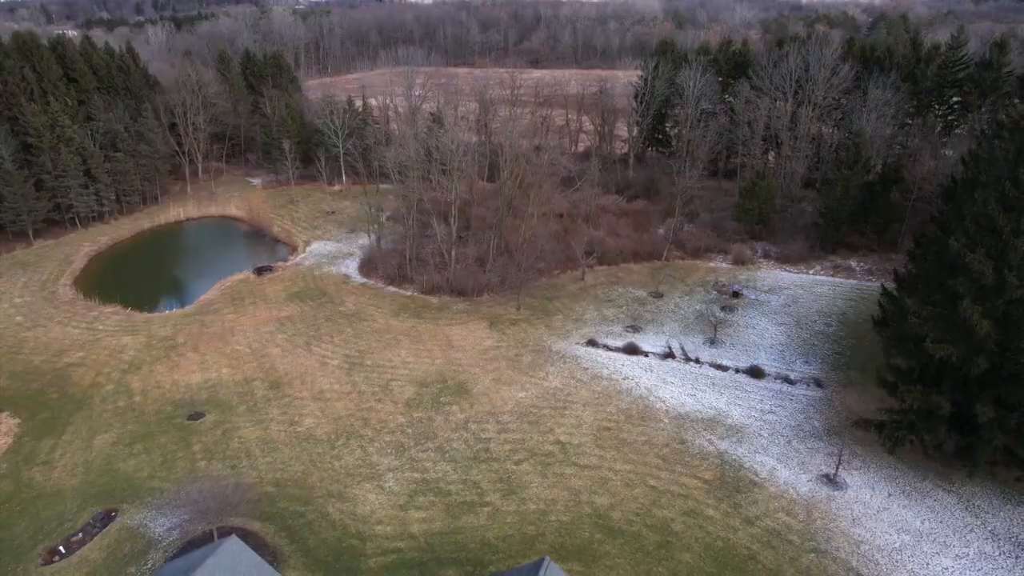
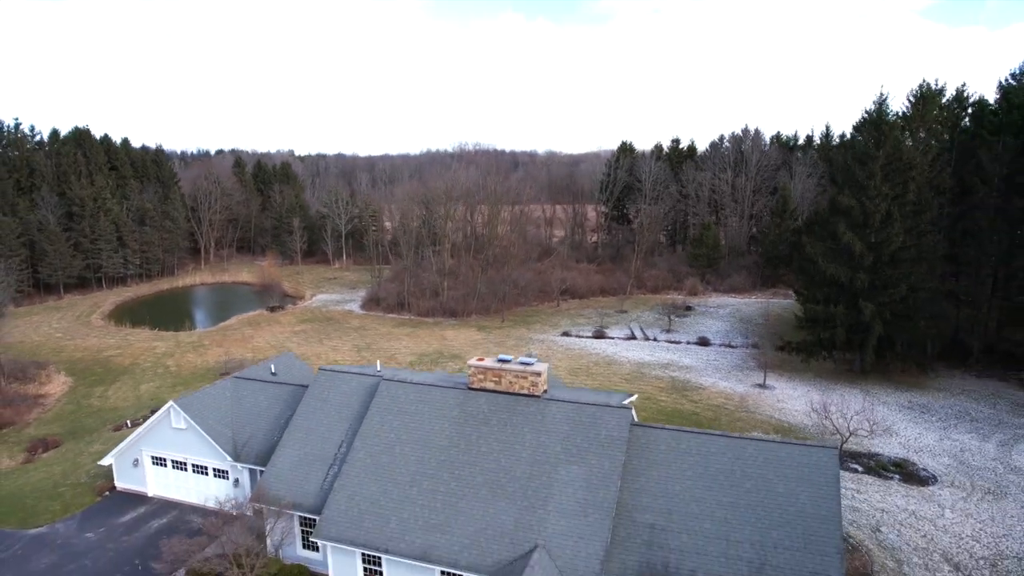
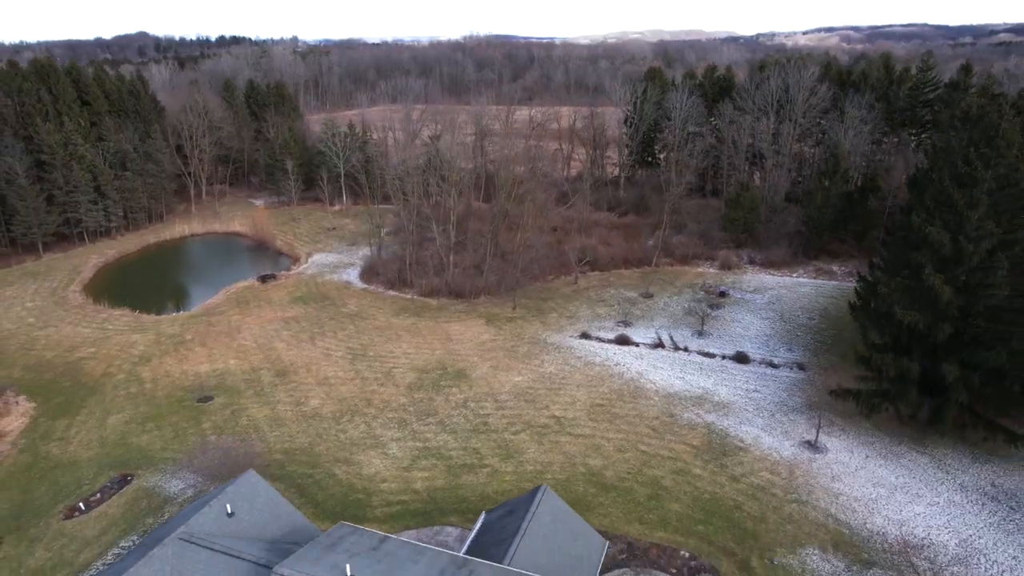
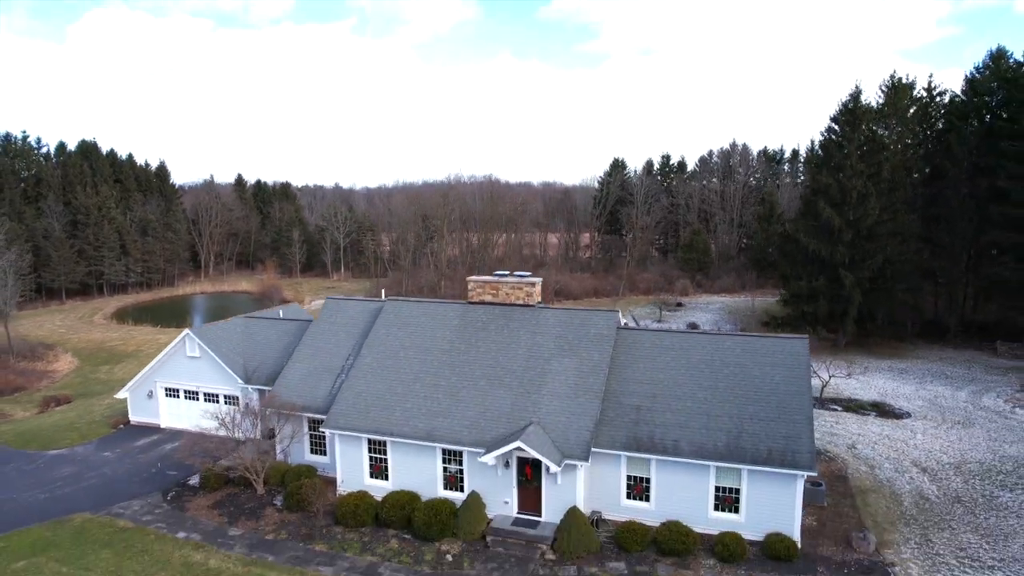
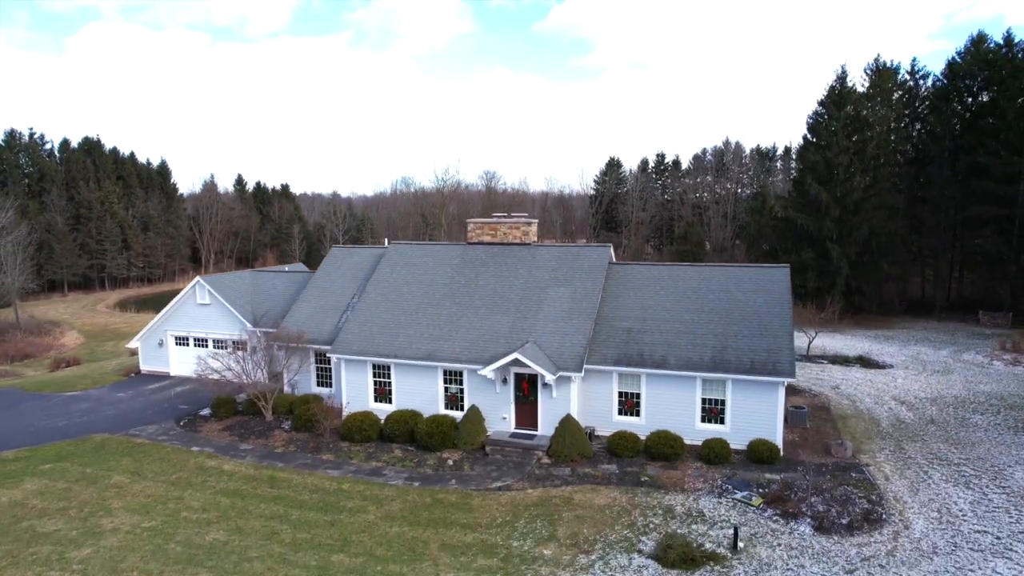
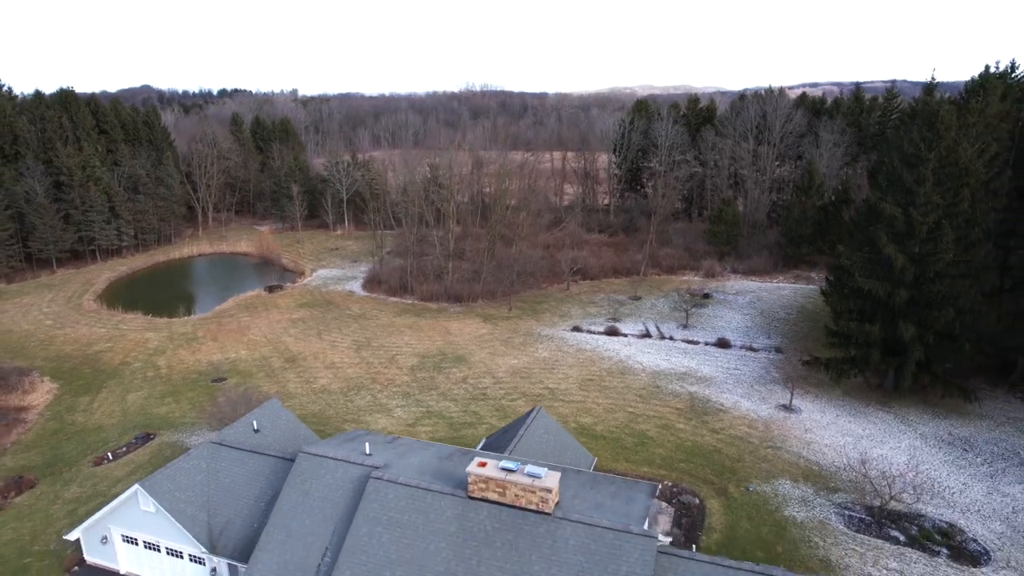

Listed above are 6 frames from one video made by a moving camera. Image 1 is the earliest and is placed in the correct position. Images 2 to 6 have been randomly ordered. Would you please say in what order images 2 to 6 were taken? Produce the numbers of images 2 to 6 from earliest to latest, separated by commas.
3, 6, 2, 4, 5
